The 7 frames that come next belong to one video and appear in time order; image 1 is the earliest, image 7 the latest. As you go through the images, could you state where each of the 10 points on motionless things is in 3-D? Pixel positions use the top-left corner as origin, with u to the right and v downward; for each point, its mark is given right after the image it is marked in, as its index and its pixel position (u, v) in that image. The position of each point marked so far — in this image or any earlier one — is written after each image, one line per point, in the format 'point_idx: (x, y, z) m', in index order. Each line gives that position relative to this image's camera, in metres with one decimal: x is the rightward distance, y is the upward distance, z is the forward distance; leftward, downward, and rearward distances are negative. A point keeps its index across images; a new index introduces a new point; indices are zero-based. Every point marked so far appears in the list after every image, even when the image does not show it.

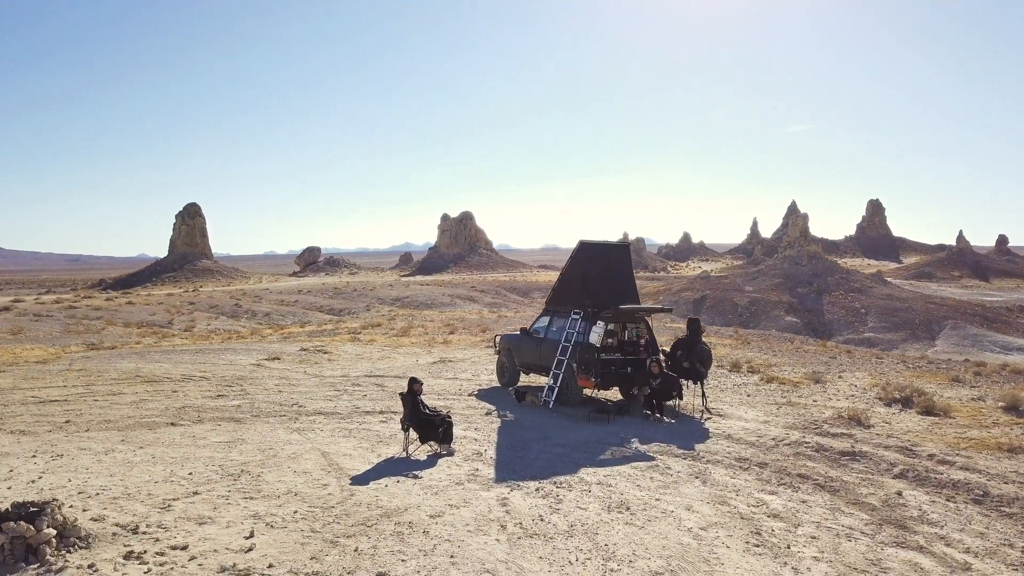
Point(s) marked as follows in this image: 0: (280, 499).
0: (-3.3, -3.0, +8.6) m
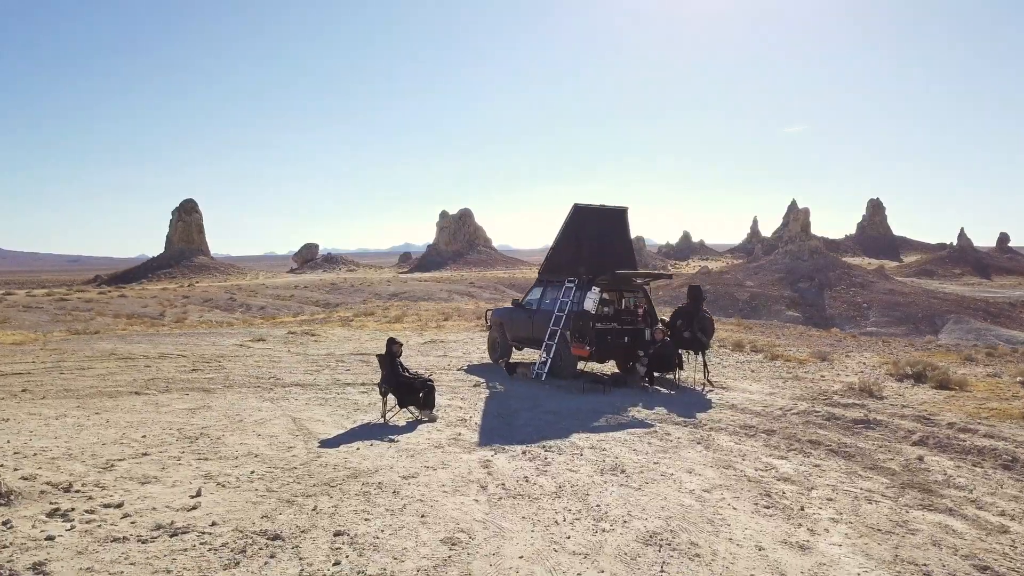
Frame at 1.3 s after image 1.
0: (-3.5, -2.2, +7.8) m
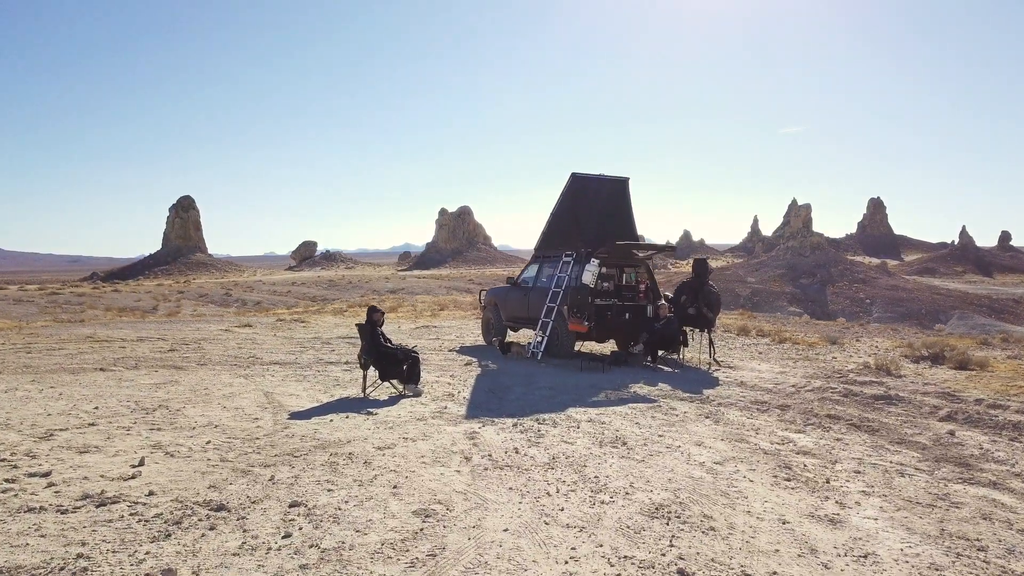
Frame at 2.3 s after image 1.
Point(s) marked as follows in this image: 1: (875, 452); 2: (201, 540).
0: (-3.6, -1.6, +7.0) m
1: (+4.3, -1.9, +7.2) m
2: (-2.2, -1.8, +4.3) m
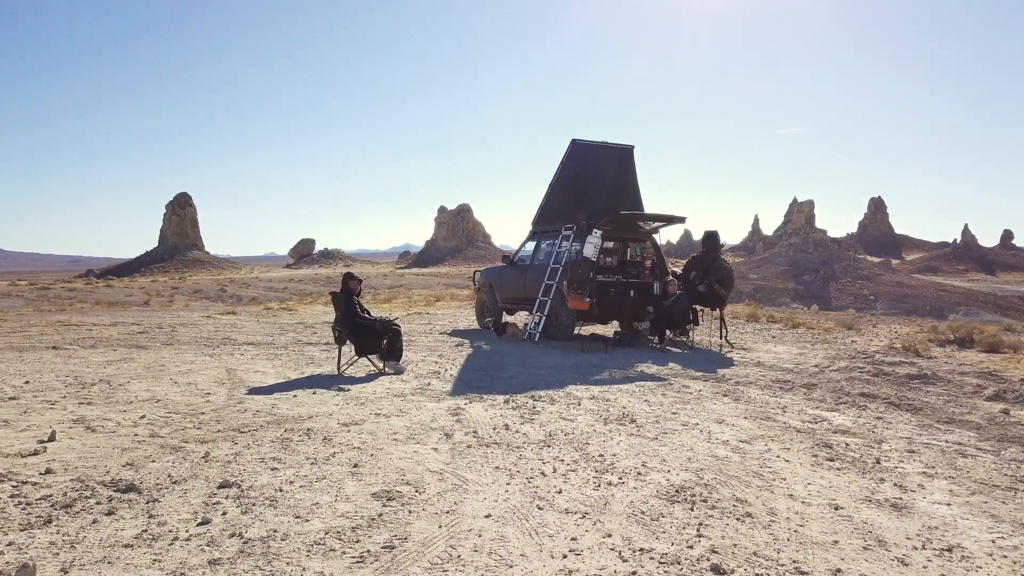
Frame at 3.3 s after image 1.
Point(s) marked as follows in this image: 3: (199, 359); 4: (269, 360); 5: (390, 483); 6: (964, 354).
0: (-3.7, -1.1, +6.0) m
1: (+4.2, -1.5, +6.2) m
2: (-2.3, -1.3, +3.3) m
3: (-4.7, -1.1, +9.2) m
4: (-3.6, -1.1, +9.1) m
5: (-0.8, -1.3, +4.2) m
6: (+8.5, -1.2, +11.6) m
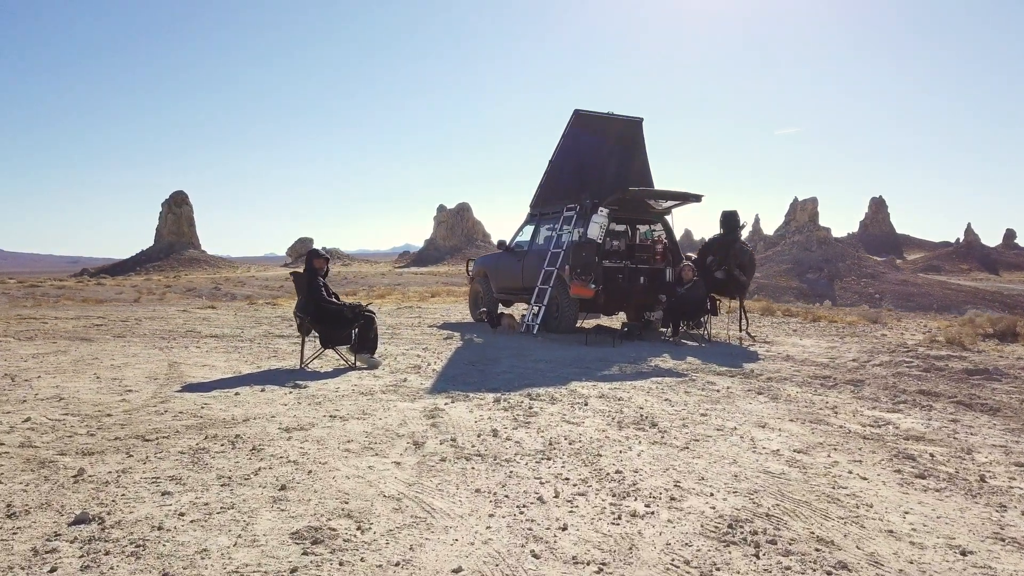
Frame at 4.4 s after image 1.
0: (-3.8, -0.9, +4.8) m
1: (+4.1, -1.2, +5.0) m
2: (-2.4, -1.1, +2.1) m
3: (-4.8, -0.8, +8.0) m
4: (-3.7, -0.9, +7.9) m
5: (-0.9, -1.1, +3.0) m
6: (+8.5, -1.0, +10.3) m
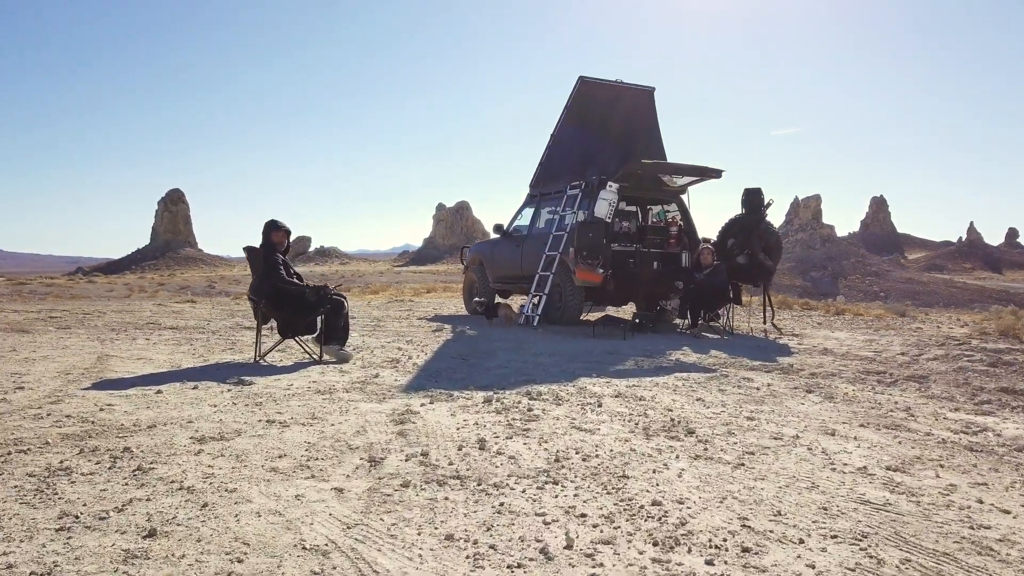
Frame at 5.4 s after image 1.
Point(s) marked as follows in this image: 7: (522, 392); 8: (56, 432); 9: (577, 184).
0: (-3.8, -0.7, +3.6) m
1: (+4.1, -1.0, +3.9) m
2: (-2.4, -0.9, +1.0) m
3: (-4.8, -0.6, +6.8) m
4: (-3.8, -0.6, +6.8) m
5: (-0.9, -0.9, +1.8) m
6: (+8.4, -0.8, +9.2) m
7: (+0.1, -0.8, +4.7) m
8: (-2.4, -0.8, +3.3) m
9: (+1.0, +1.6, +9.7) m
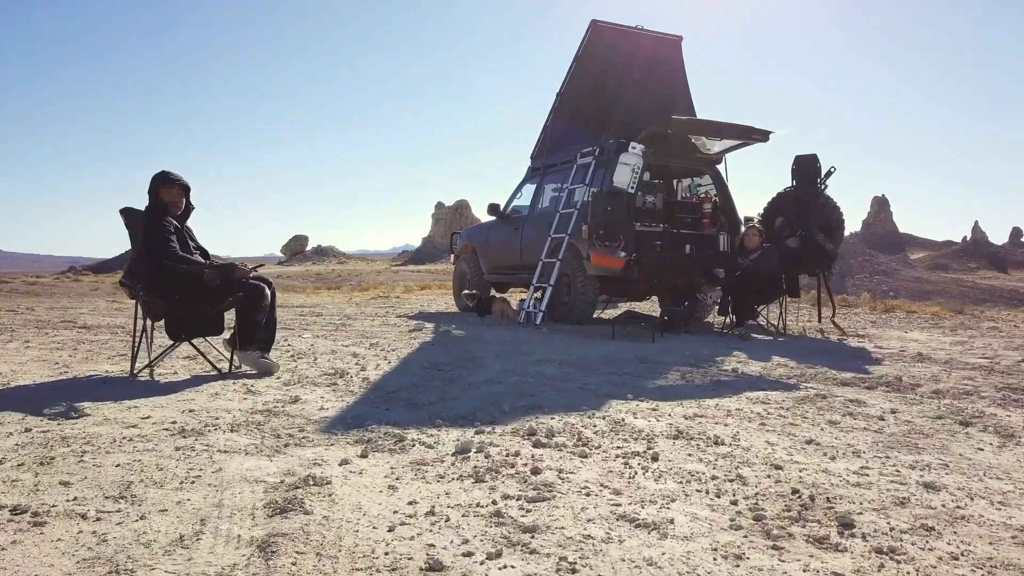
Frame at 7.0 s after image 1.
0: (-3.9, -0.6, +1.8) m
1: (+4.0, -0.9, +2.1) m
2: (-2.4, -0.7, -0.8) m
3: (-4.8, -0.5, +5.0) m
4: (-3.8, -0.5, +5.0) m
5: (-1.0, -0.8, 0.0) m
6: (+8.4, -0.7, +7.4) m
7: (0.0, -0.7, +2.8) m
8: (-2.5, -0.6, +1.5) m
9: (+1.0, +1.8, +7.8) m
